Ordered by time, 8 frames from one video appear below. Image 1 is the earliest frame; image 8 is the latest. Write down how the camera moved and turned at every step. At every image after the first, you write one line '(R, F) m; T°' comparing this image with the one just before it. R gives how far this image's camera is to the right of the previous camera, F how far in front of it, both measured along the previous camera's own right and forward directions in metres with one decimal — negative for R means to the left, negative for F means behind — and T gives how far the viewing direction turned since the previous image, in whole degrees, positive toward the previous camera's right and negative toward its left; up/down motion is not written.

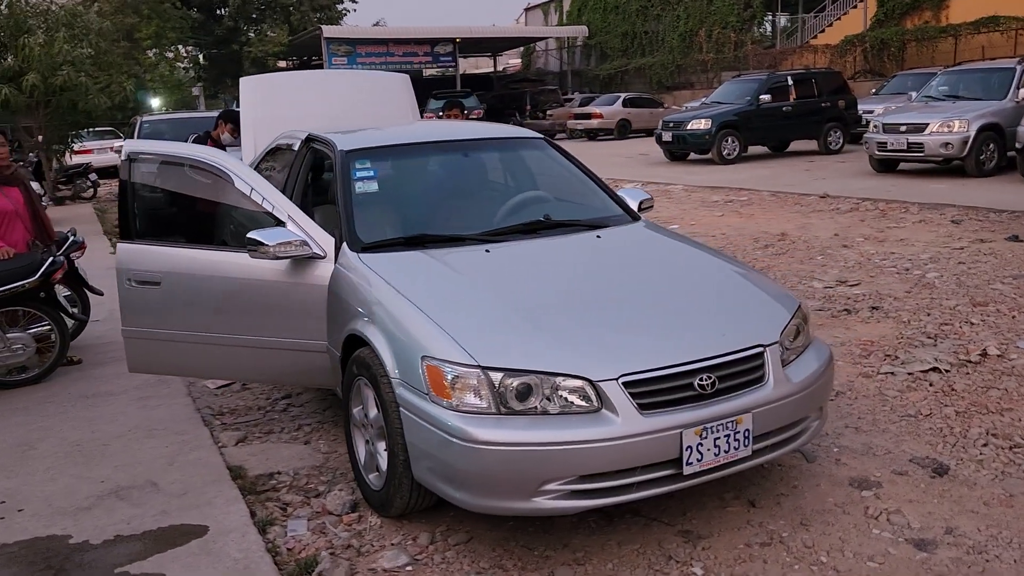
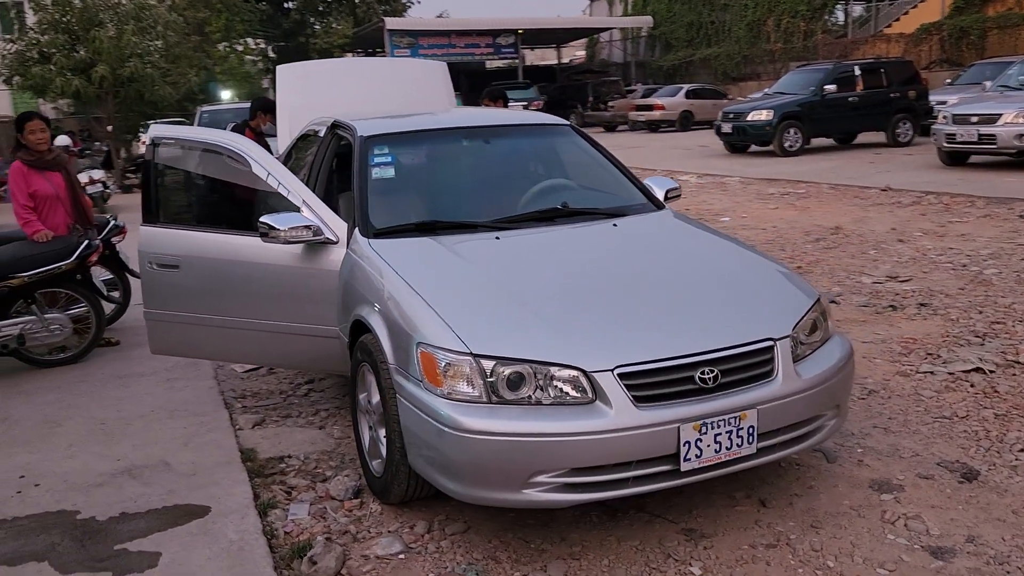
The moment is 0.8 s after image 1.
(+0.2, +0.1) m; -4°
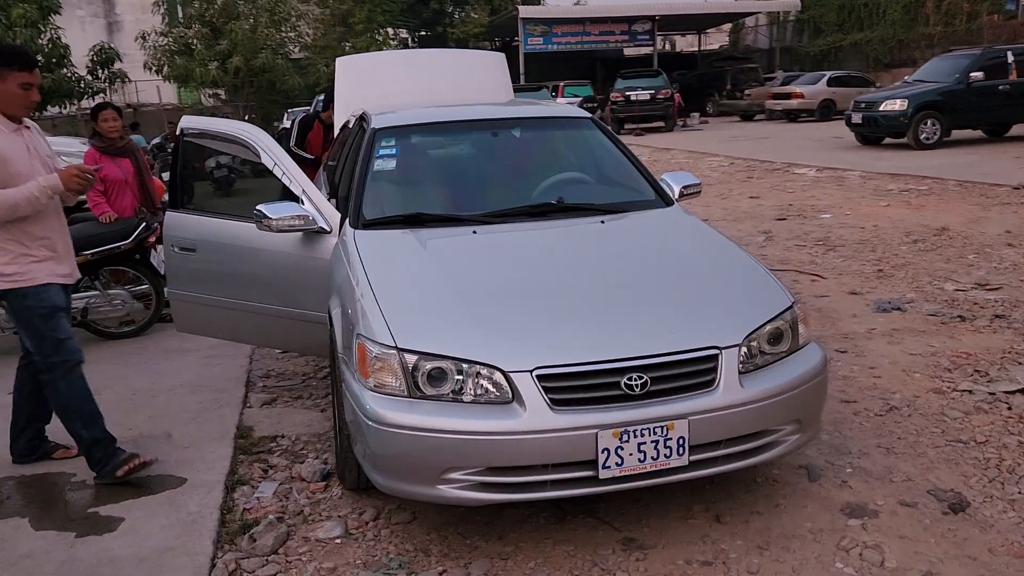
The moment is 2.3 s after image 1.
(+0.7, +0.1) m; -9°
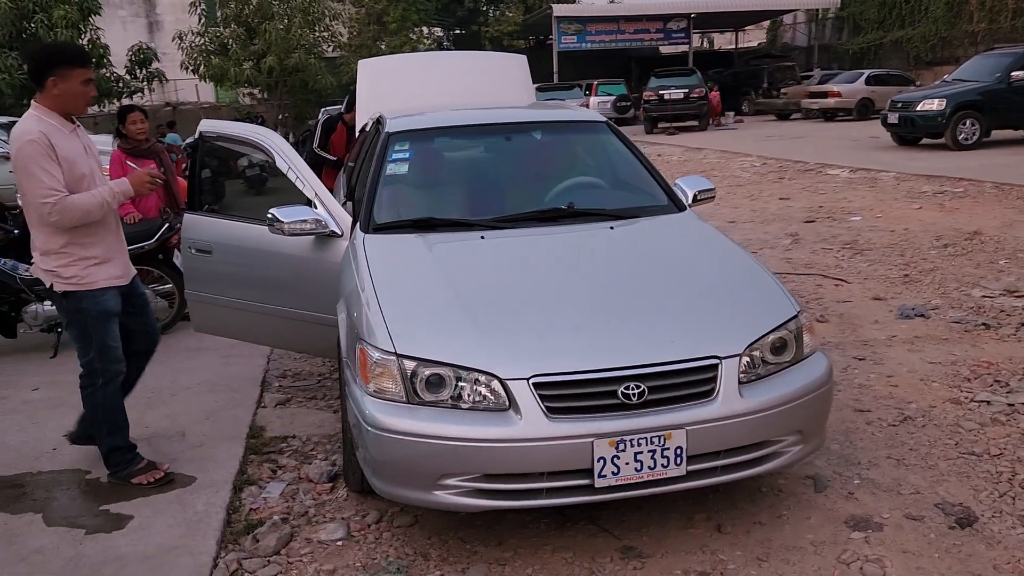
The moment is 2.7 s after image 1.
(+0.1, 0.0) m; -2°
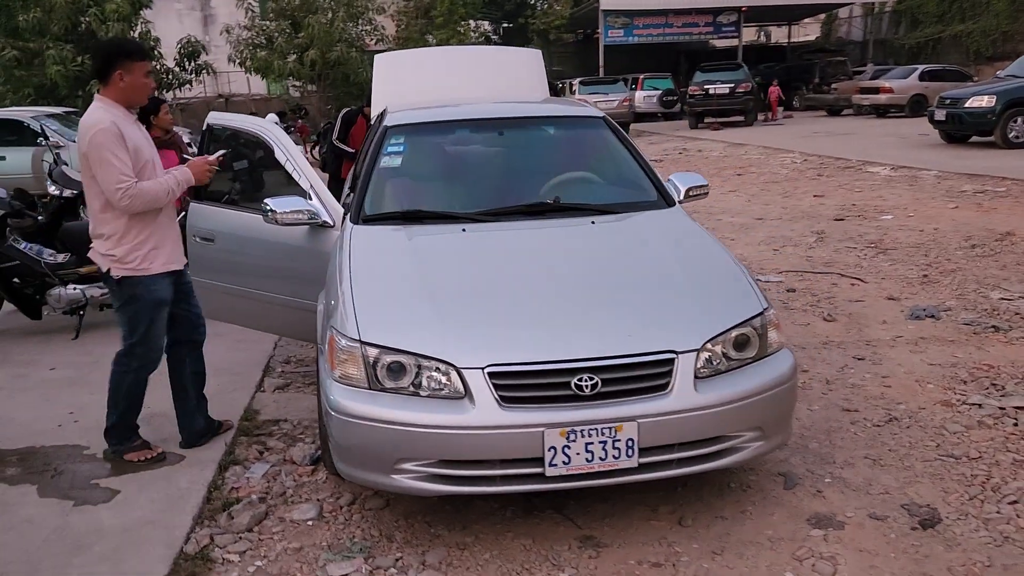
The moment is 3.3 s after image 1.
(+0.3, -0.1) m; -3°
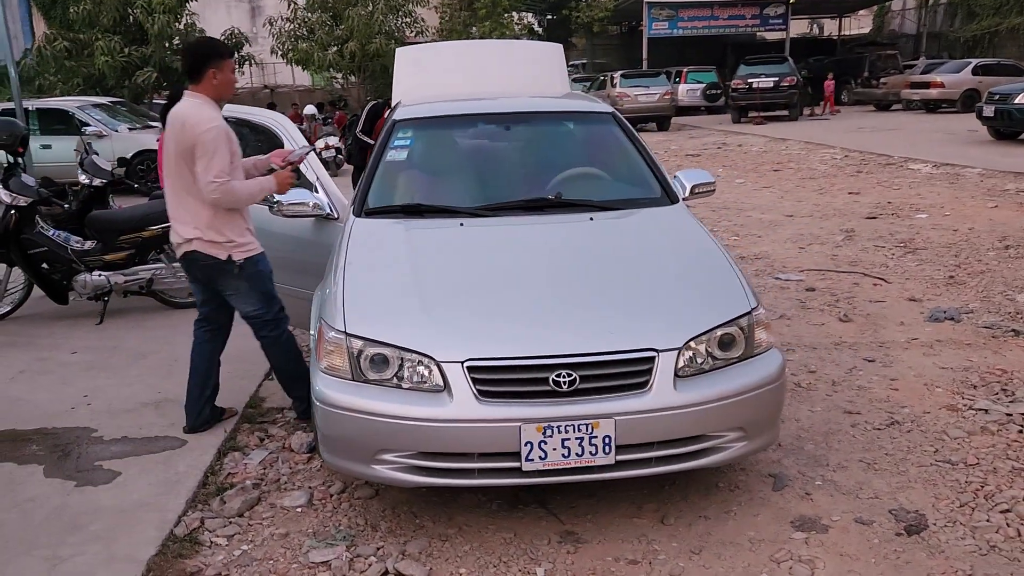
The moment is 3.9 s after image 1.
(+0.2, 0.0) m; -3°
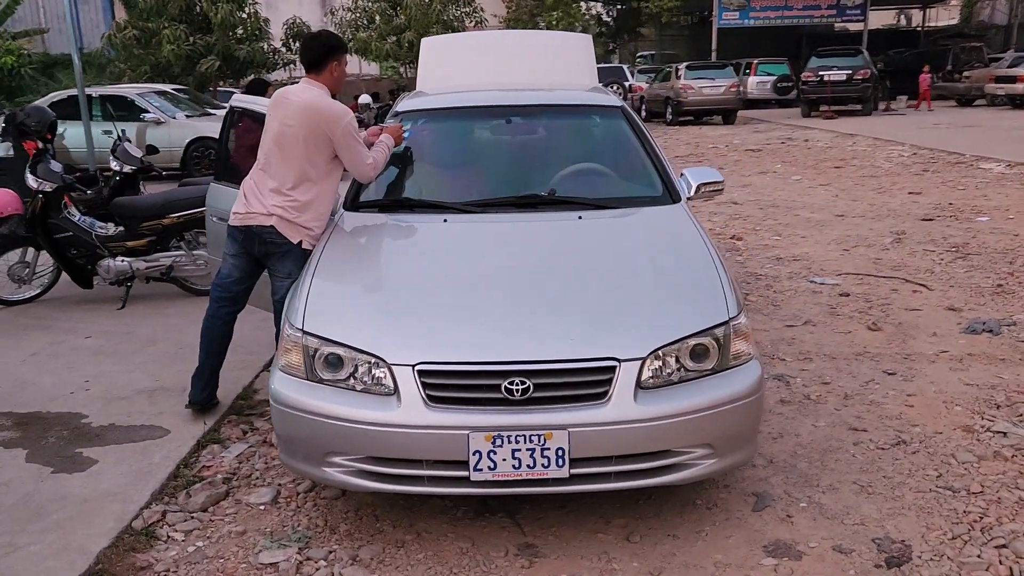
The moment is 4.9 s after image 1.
(+0.4, +0.1) m; -5°
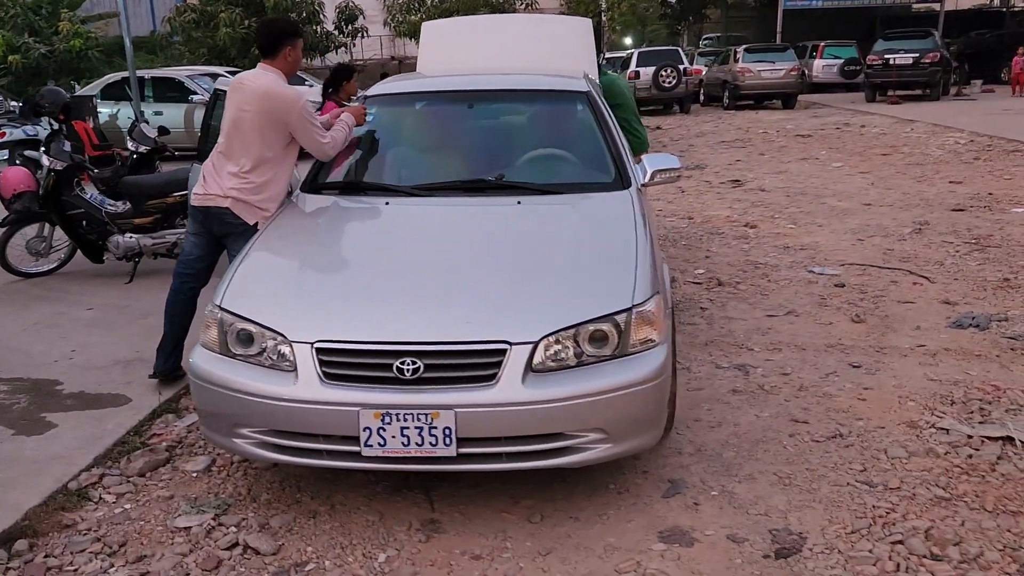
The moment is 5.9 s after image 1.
(+0.5, 0.0) m; -5°
